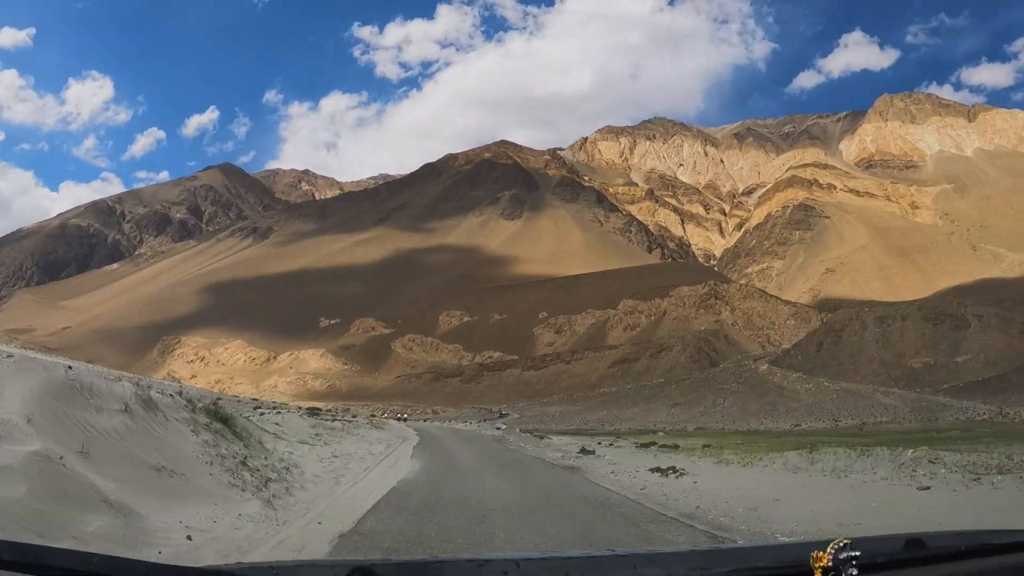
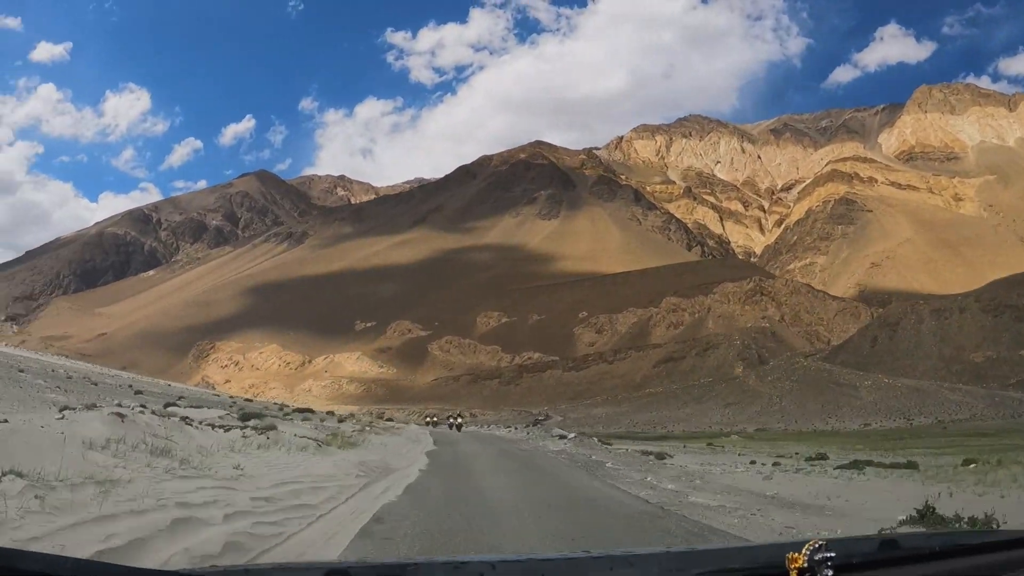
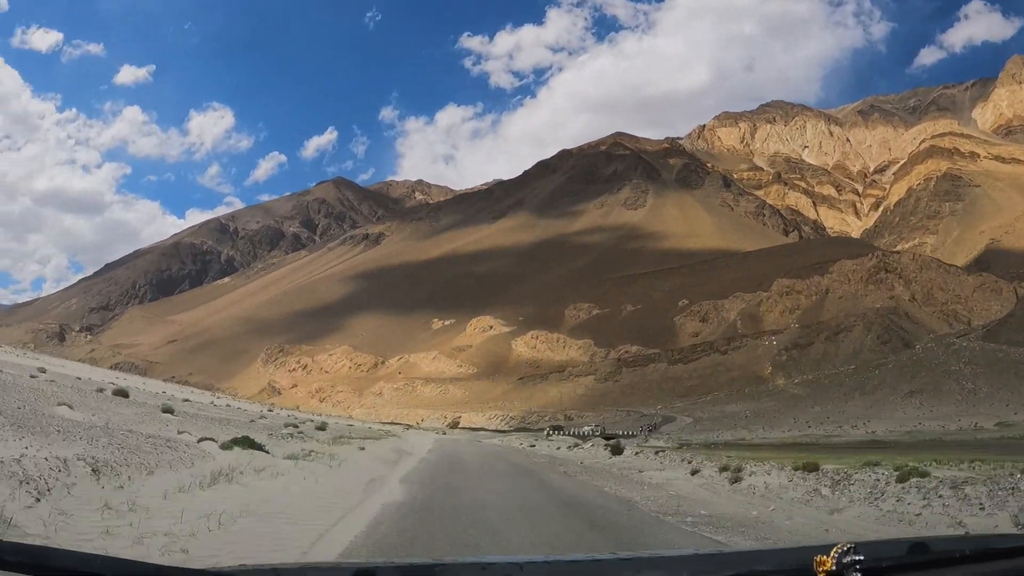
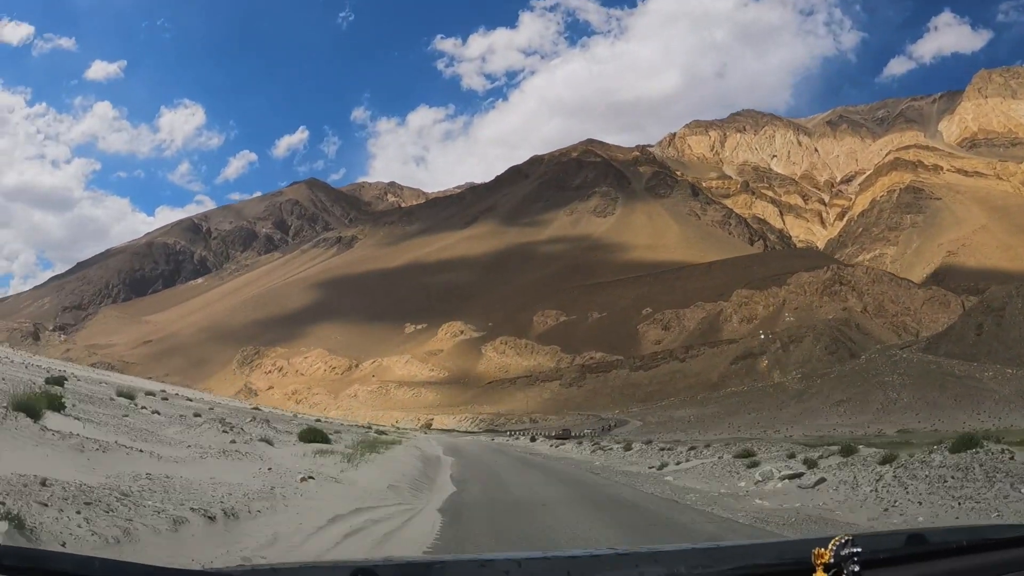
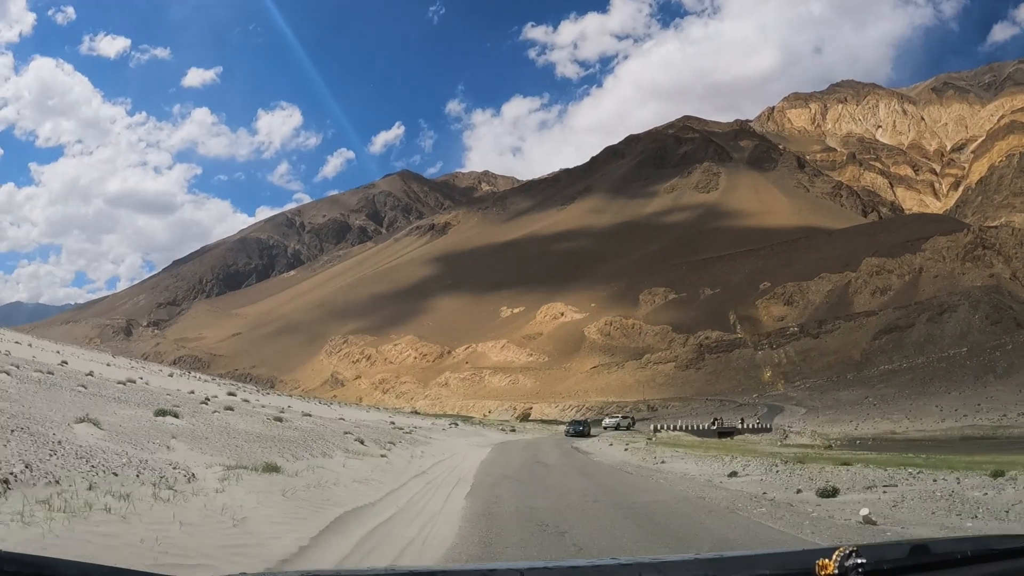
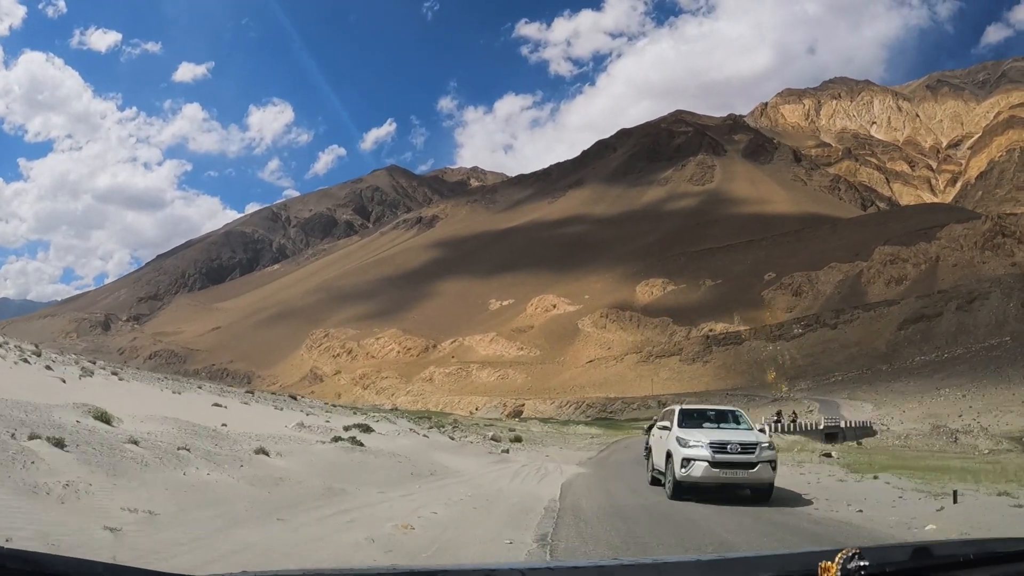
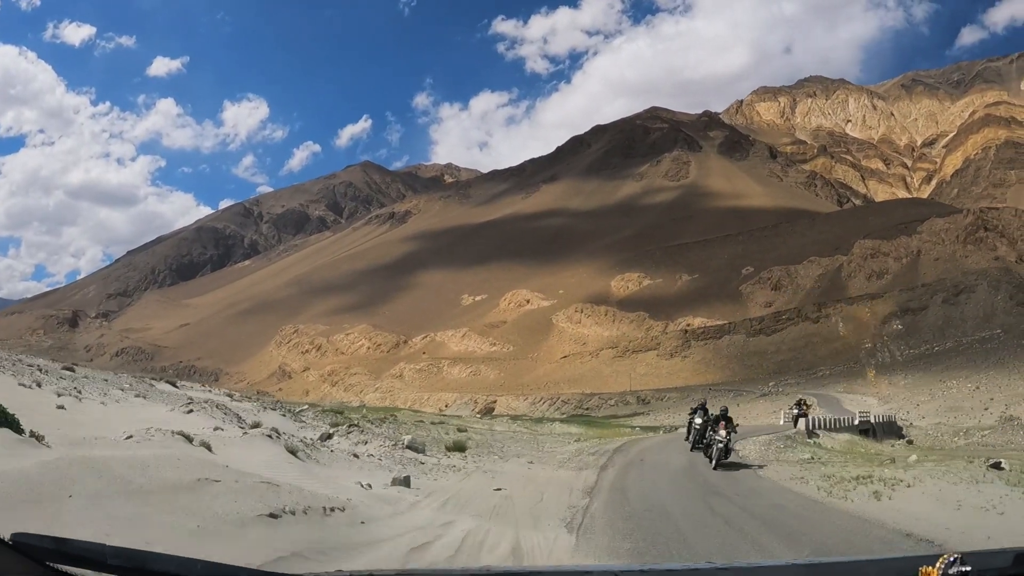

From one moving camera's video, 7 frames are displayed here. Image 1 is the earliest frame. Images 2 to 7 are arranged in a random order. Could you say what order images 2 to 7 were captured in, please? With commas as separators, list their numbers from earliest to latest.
2, 4, 3, 5, 6, 7
